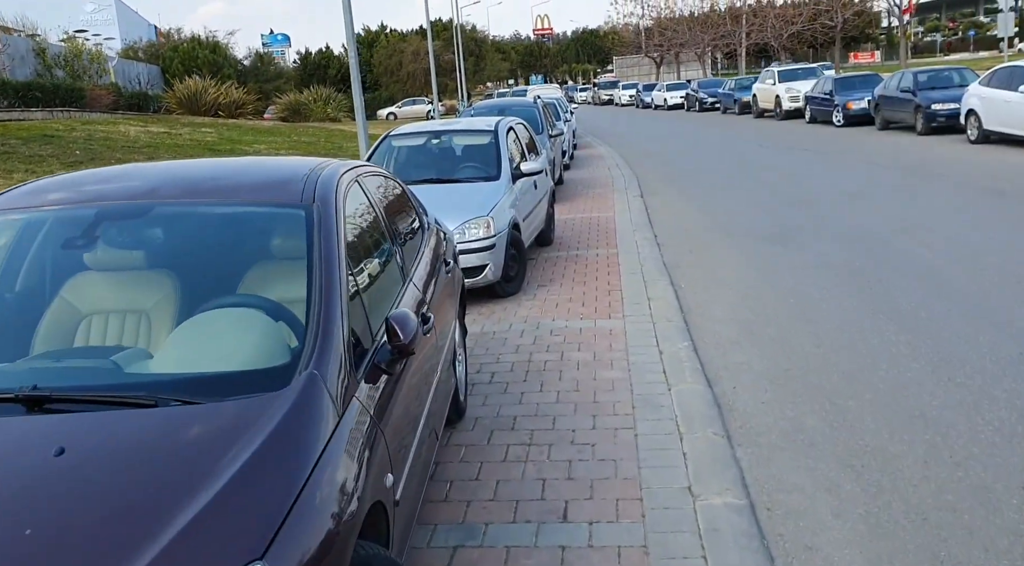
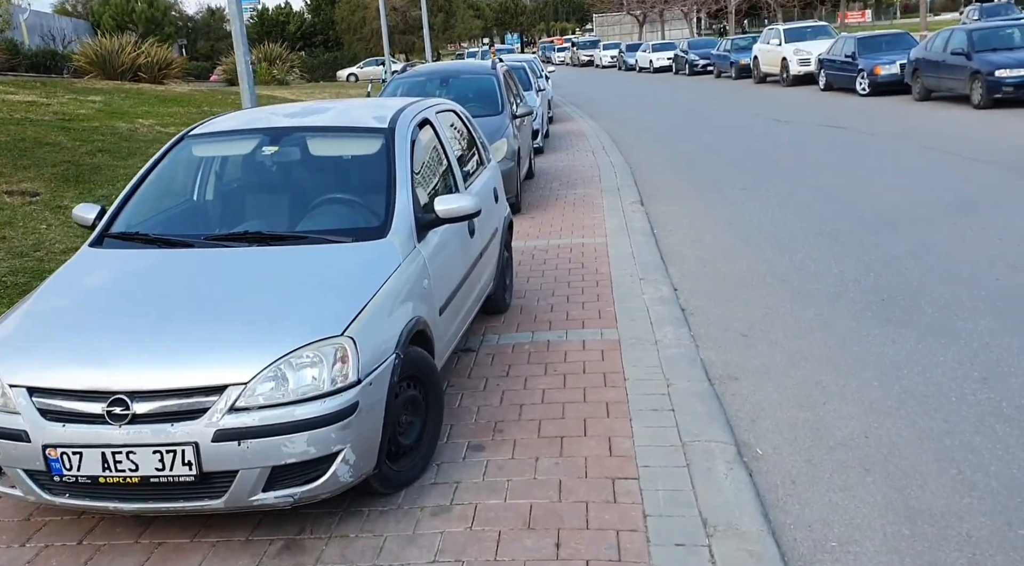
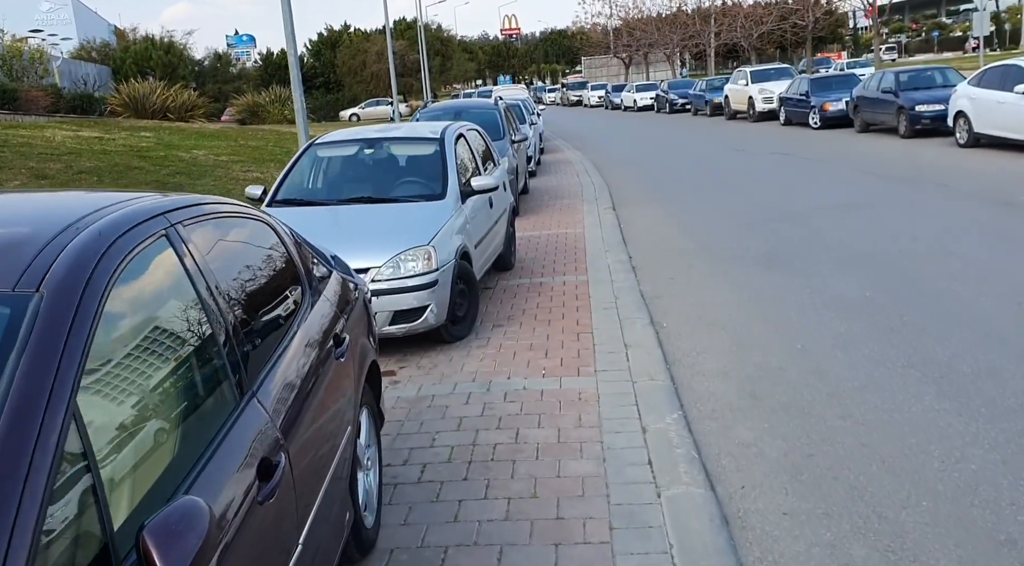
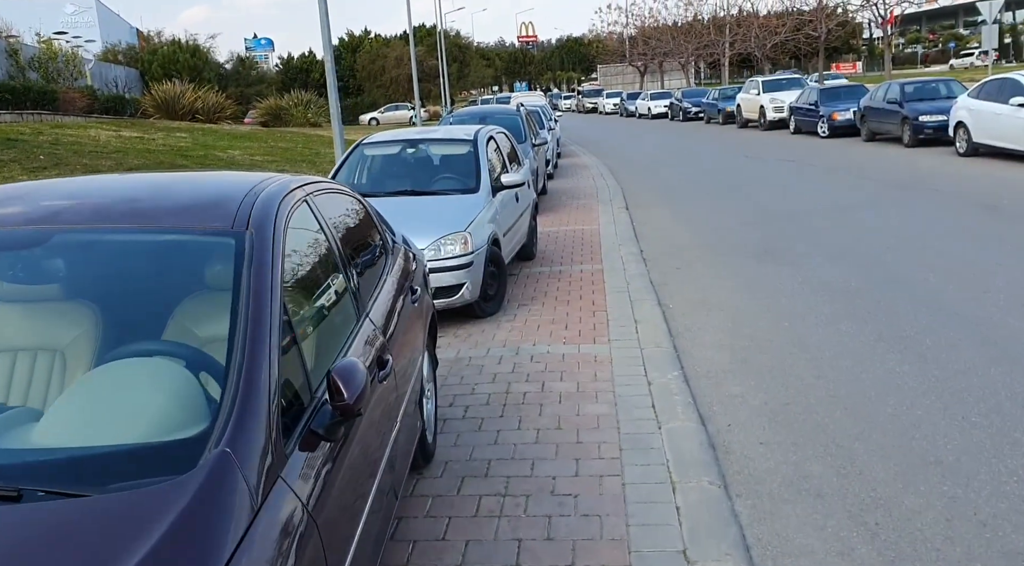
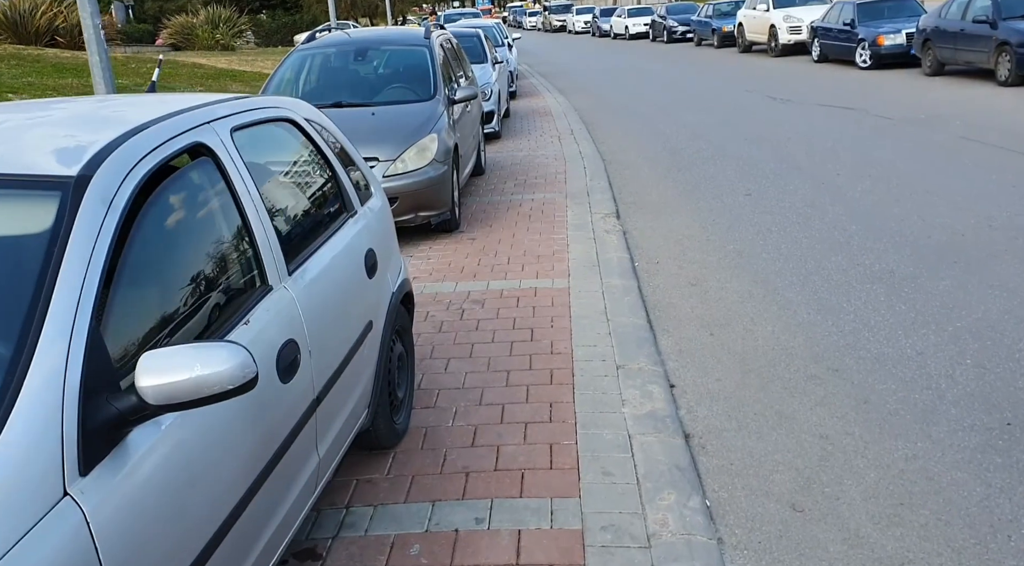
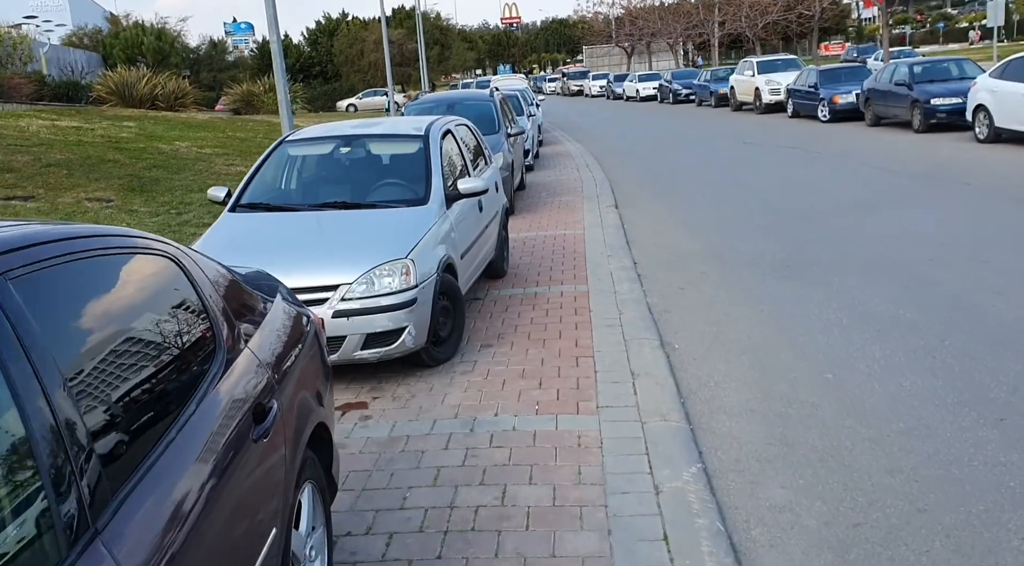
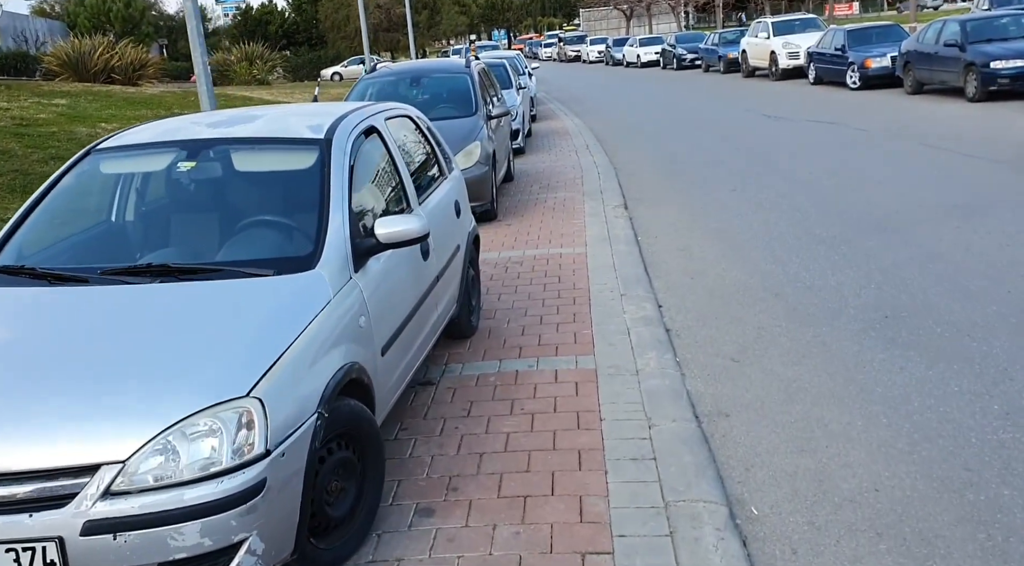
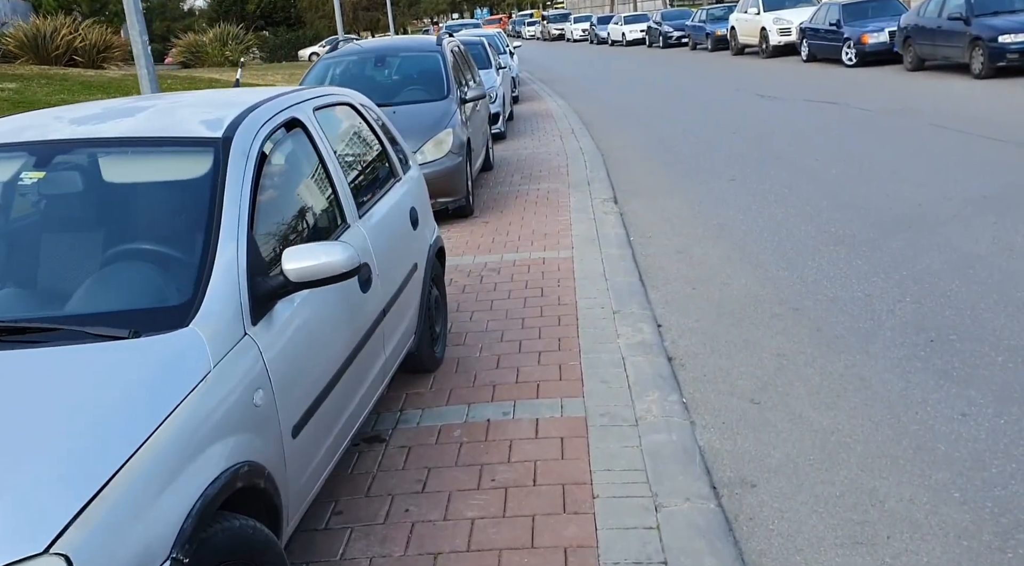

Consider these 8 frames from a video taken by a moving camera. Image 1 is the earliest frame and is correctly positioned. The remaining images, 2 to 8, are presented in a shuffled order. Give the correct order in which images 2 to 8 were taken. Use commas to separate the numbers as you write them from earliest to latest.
4, 3, 6, 2, 7, 8, 5
